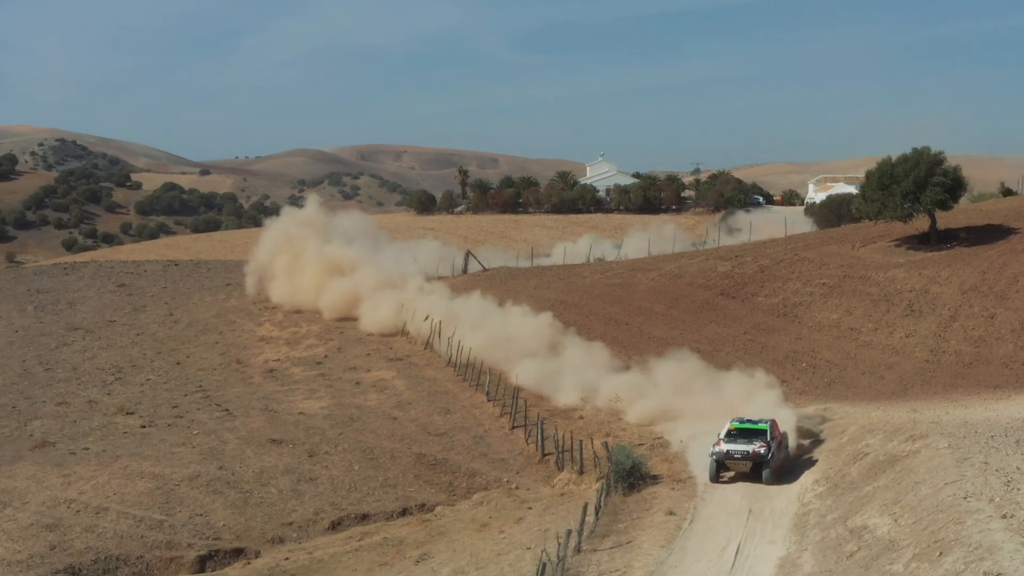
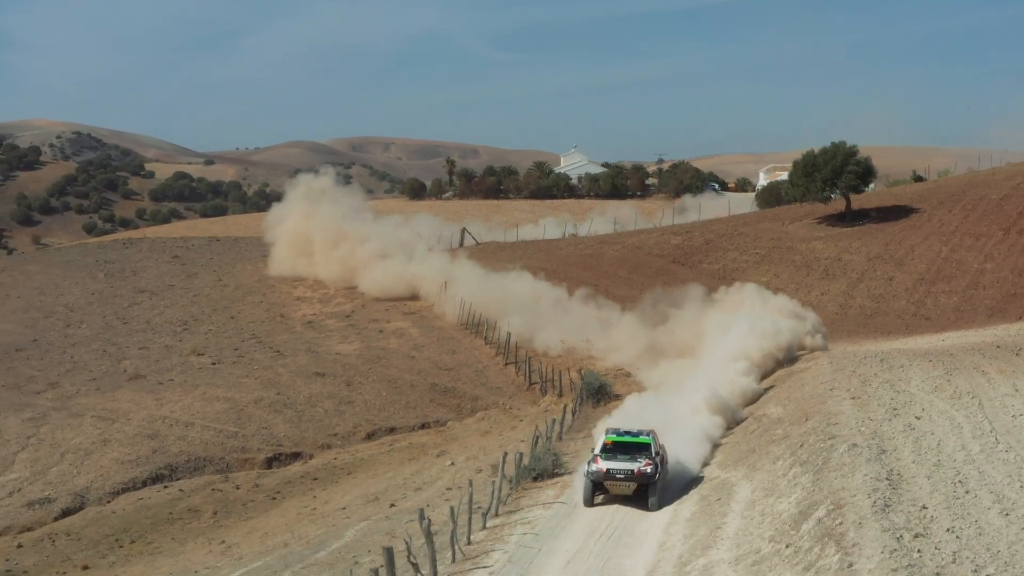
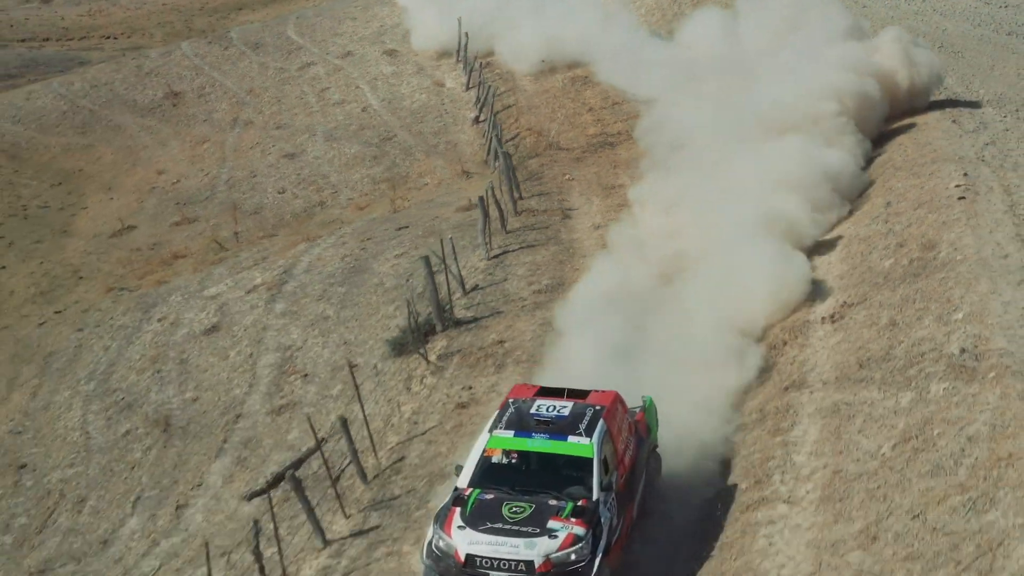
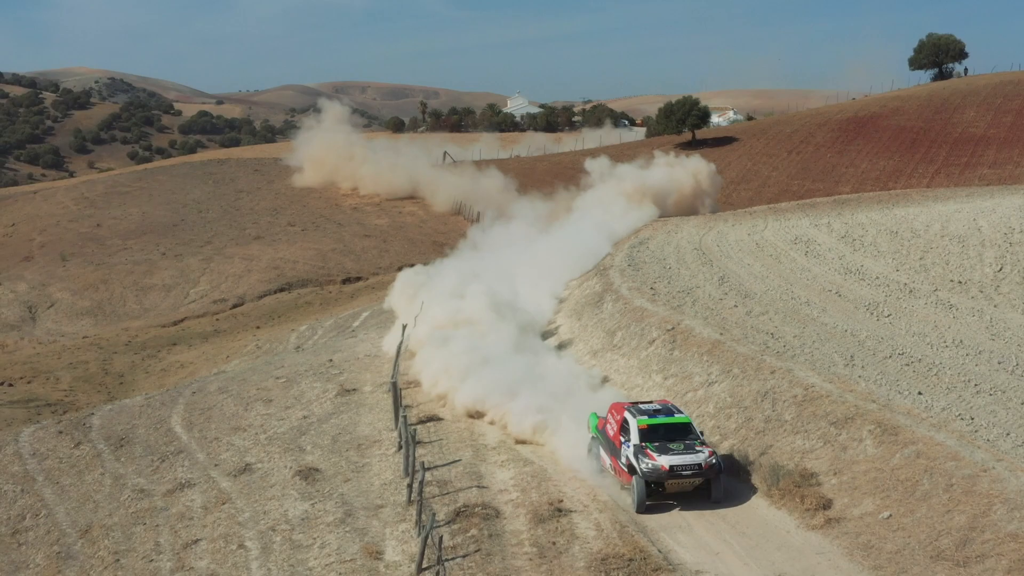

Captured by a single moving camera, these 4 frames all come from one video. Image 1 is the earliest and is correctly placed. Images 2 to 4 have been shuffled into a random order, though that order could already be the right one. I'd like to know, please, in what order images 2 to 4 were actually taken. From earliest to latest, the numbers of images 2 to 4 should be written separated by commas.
2, 4, 3
